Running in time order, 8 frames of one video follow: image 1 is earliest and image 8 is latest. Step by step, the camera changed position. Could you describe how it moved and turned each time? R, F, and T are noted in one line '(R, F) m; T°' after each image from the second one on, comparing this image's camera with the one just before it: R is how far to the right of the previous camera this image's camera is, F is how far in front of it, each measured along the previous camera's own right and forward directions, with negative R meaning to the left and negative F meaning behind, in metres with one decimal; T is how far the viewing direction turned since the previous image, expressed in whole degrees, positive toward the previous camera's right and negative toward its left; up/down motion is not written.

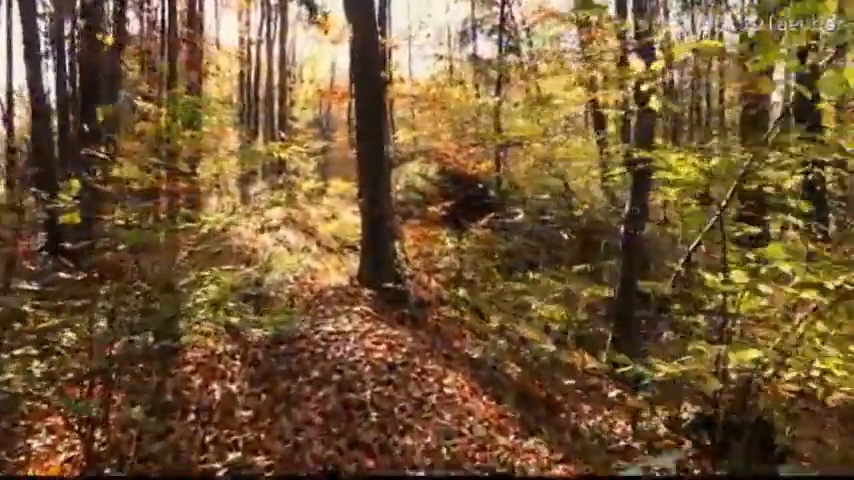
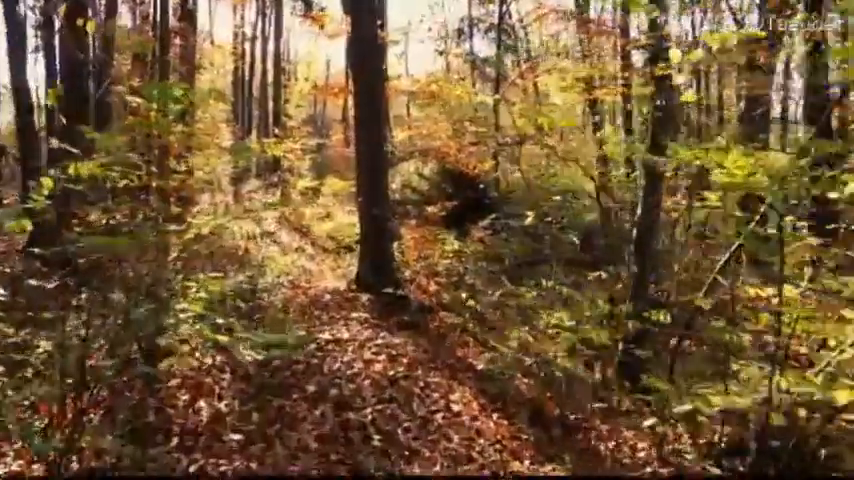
(-0.1, +0.6) m; +1°
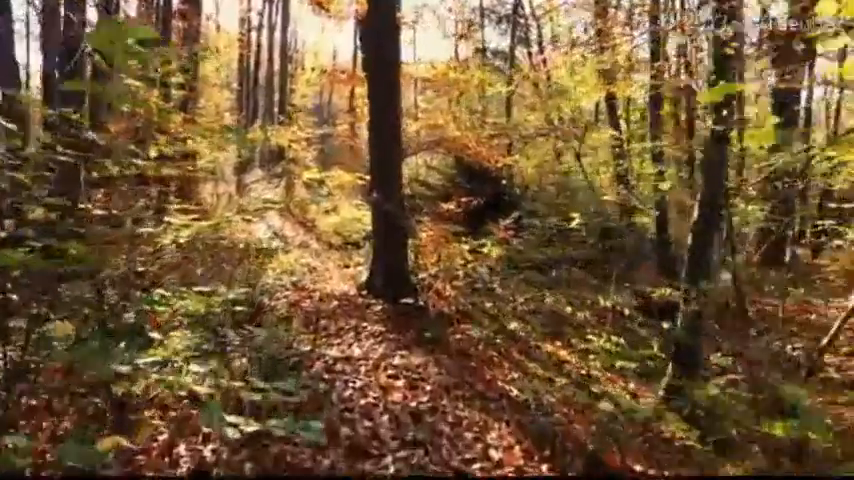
(-0.3, +1.3) m; 0°
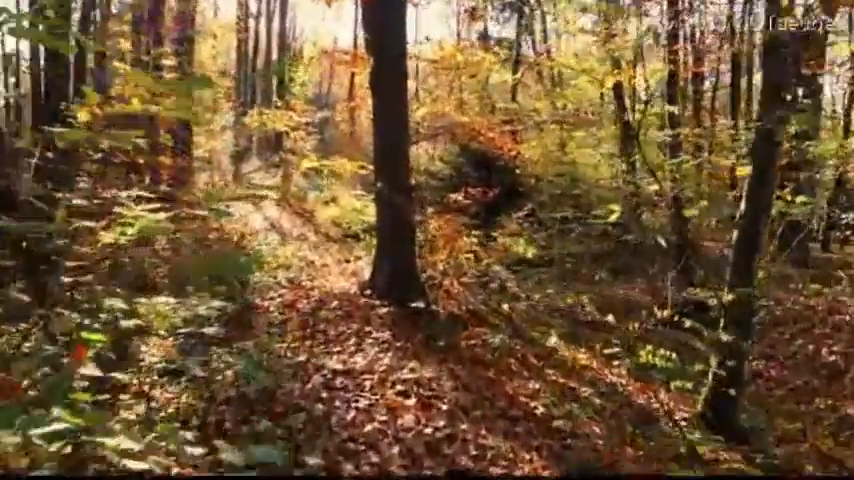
(-0.2, +1.0) m; 0°
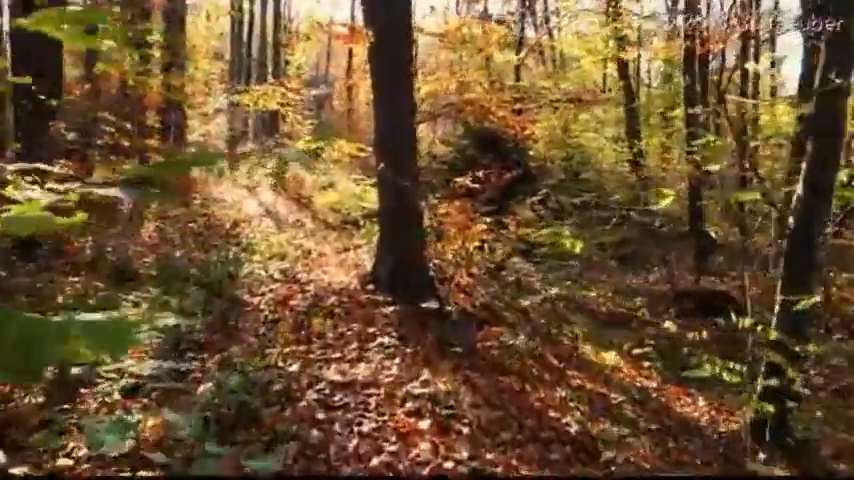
(-0.2, +1.1) m; 0°
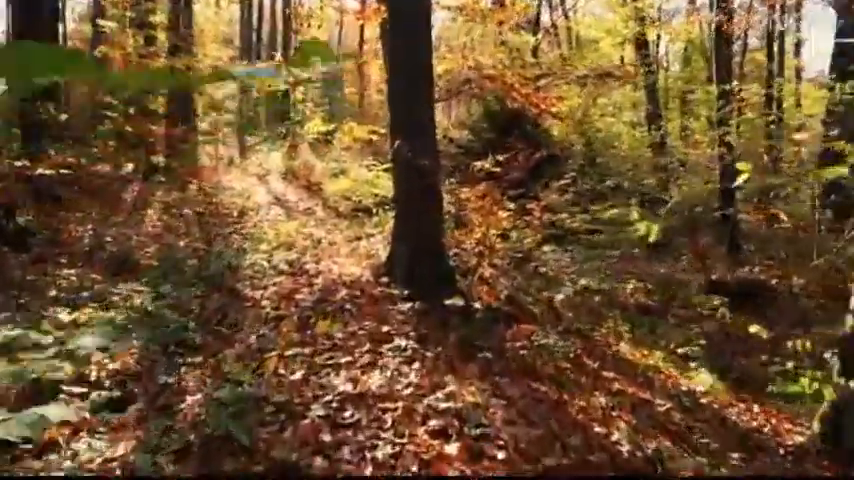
(-0.1, +0.9) m; -1°
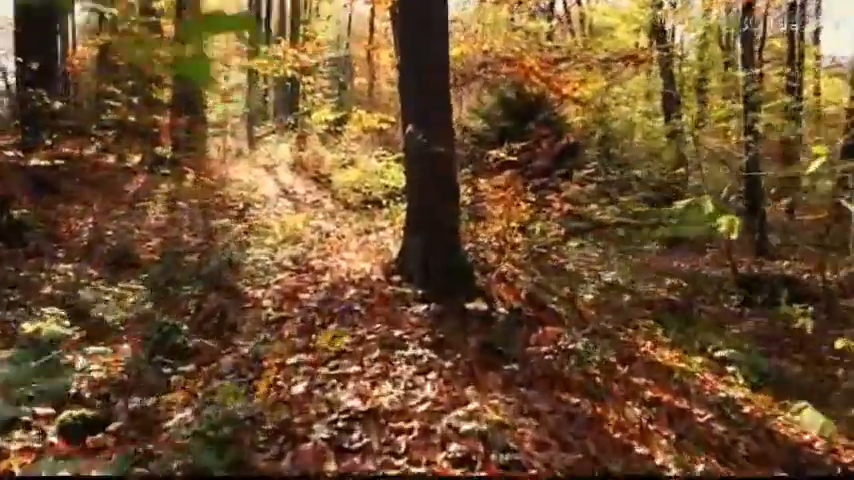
(-0.1, +0.6) m; -1°
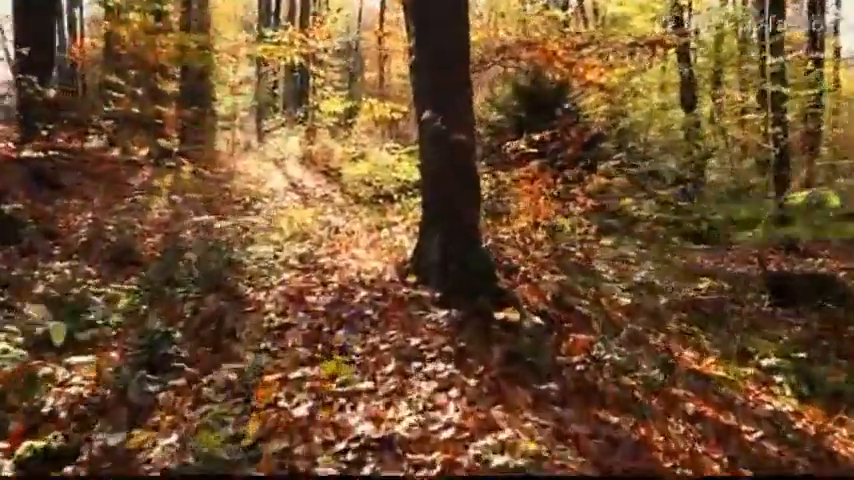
(-0.1, +0.6) m; -1°
